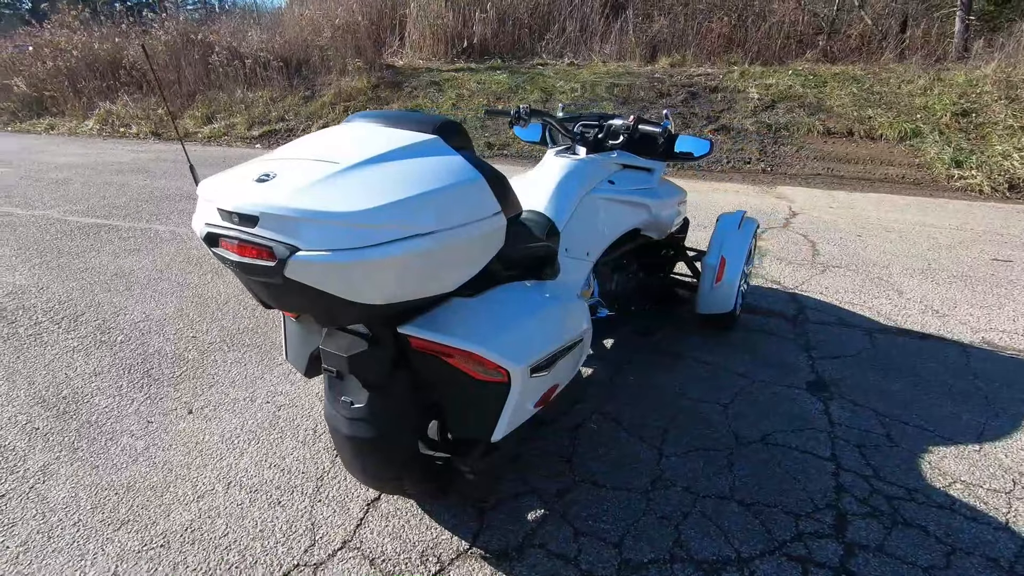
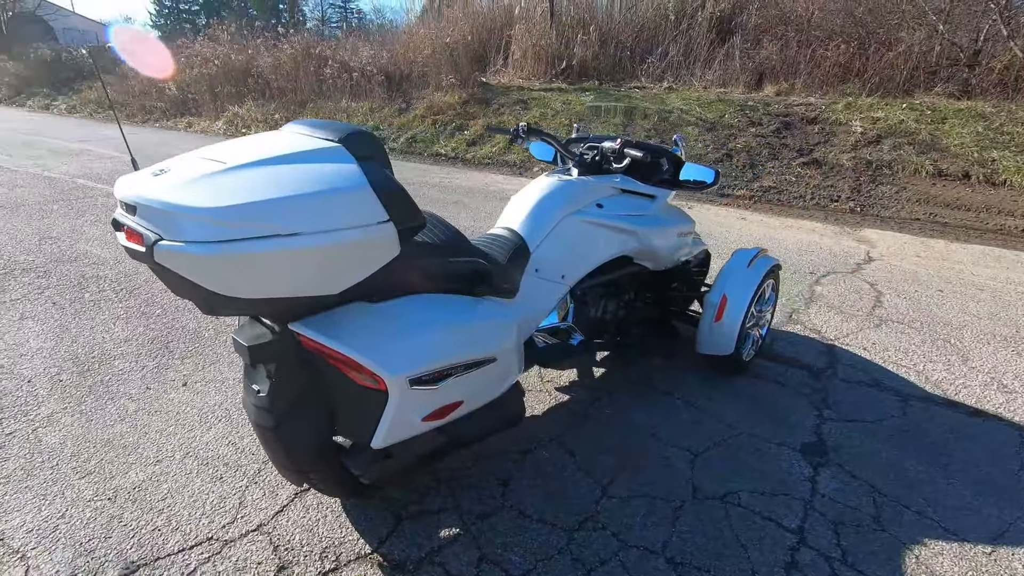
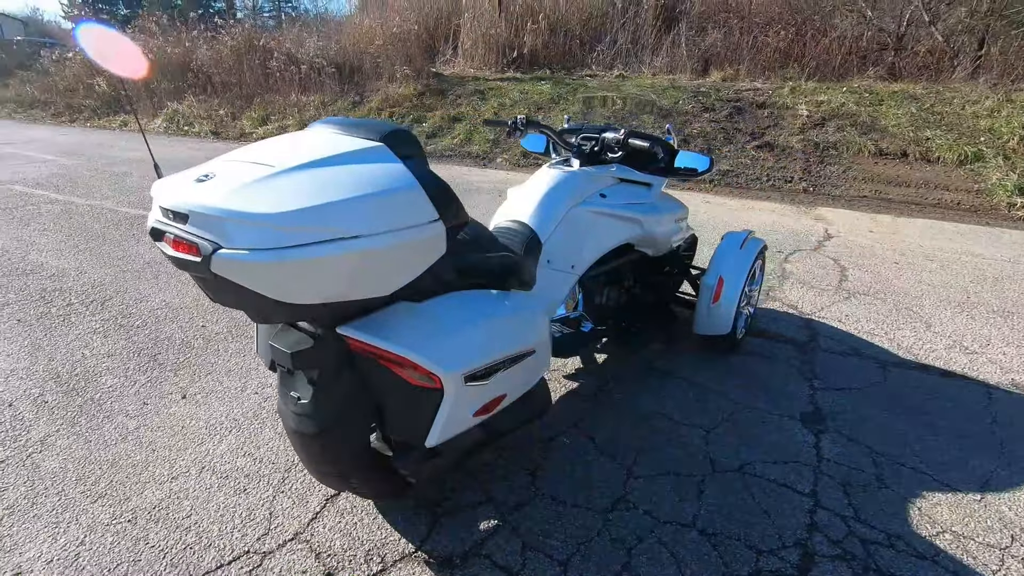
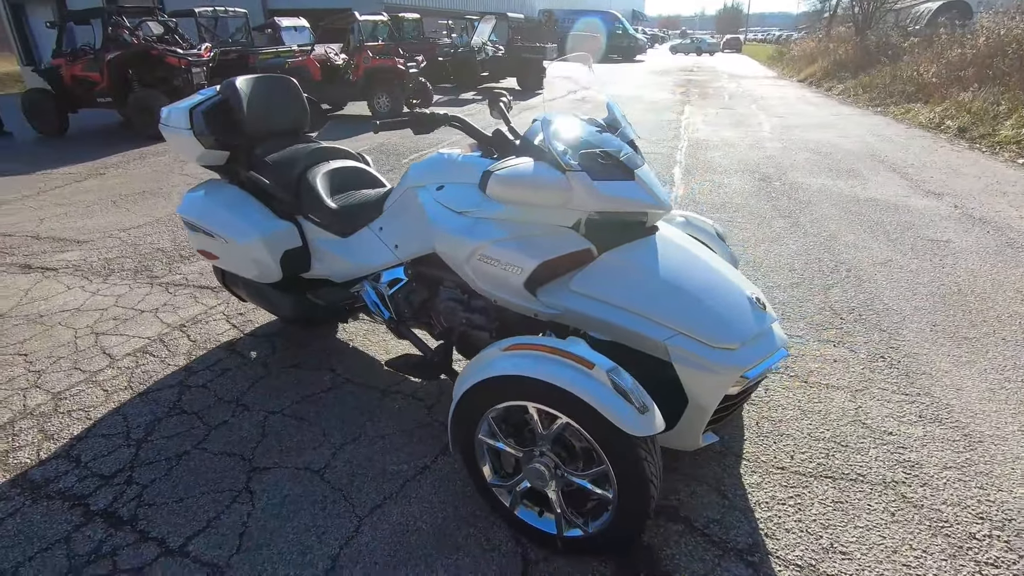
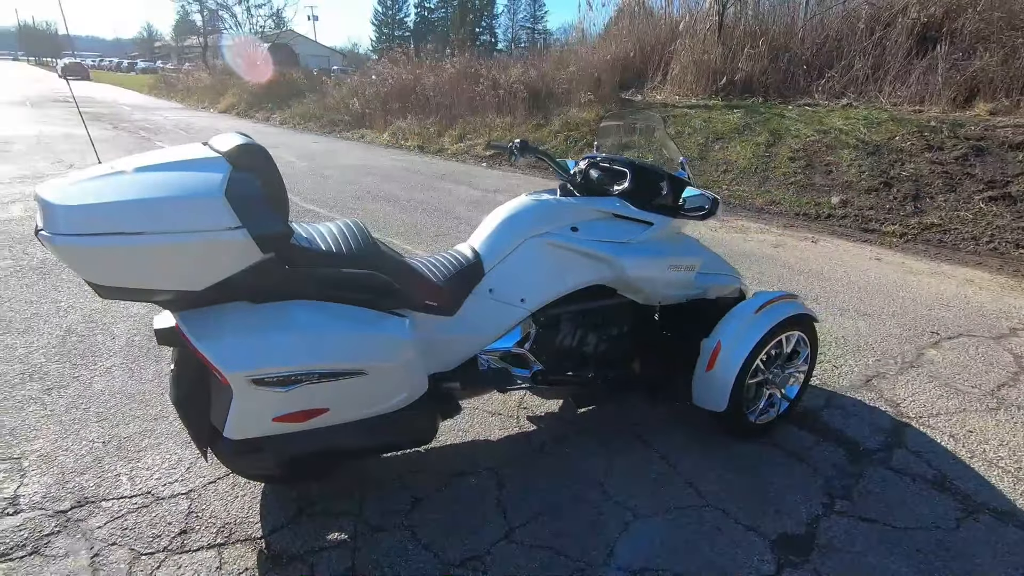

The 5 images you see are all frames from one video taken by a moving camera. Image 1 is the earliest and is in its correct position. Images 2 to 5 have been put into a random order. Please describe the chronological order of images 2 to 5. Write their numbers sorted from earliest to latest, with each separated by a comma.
3, 2, 5, 4
